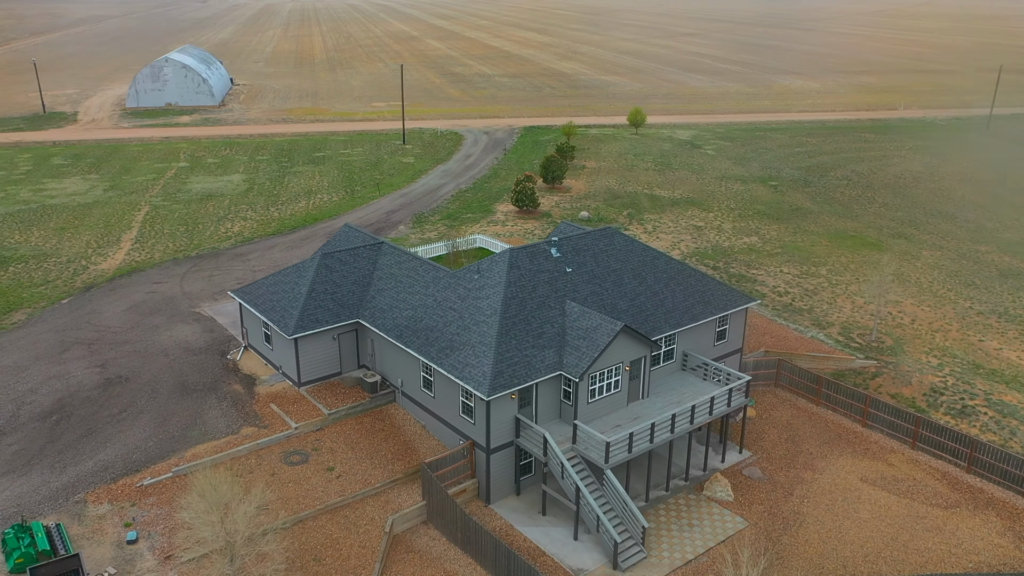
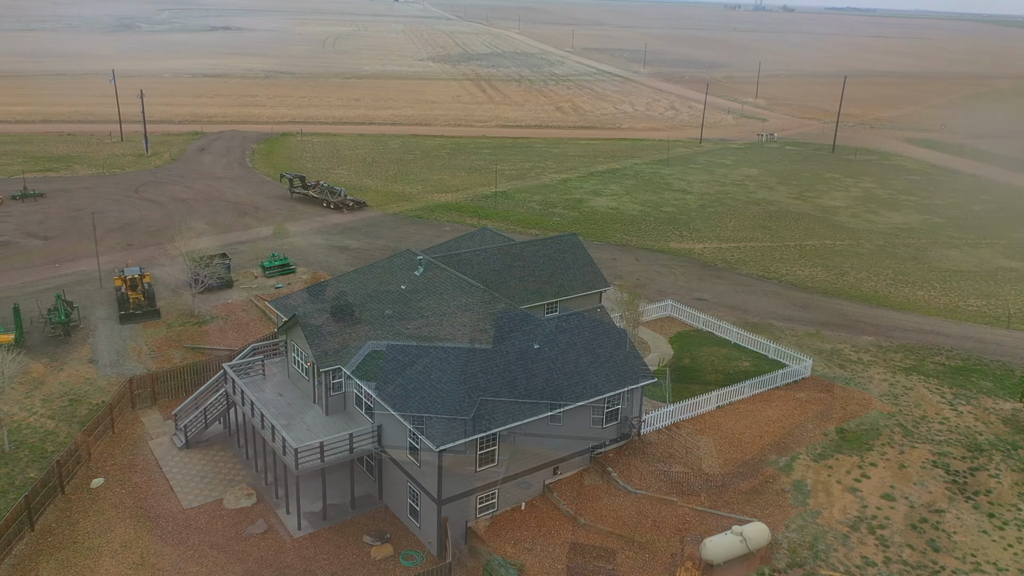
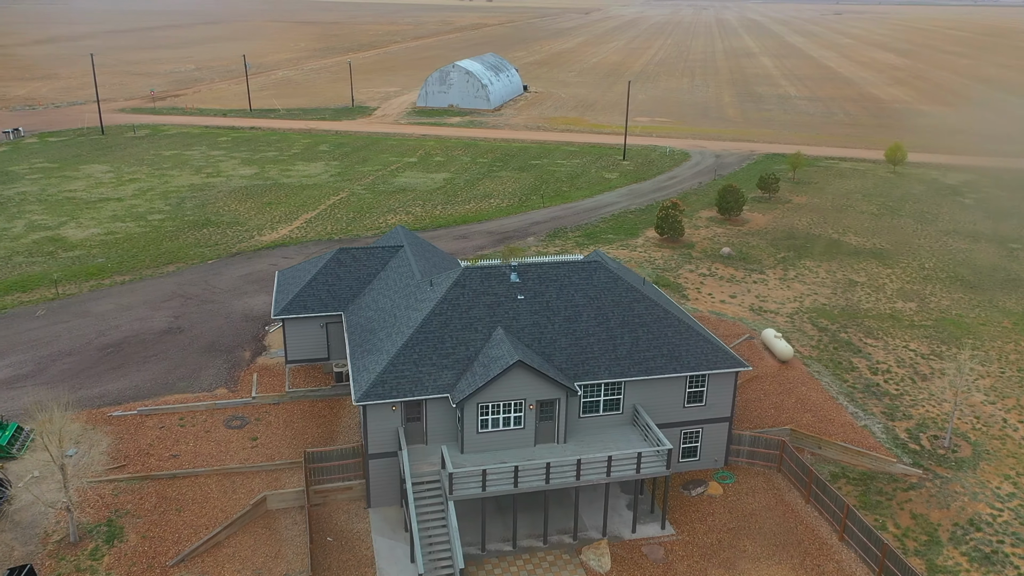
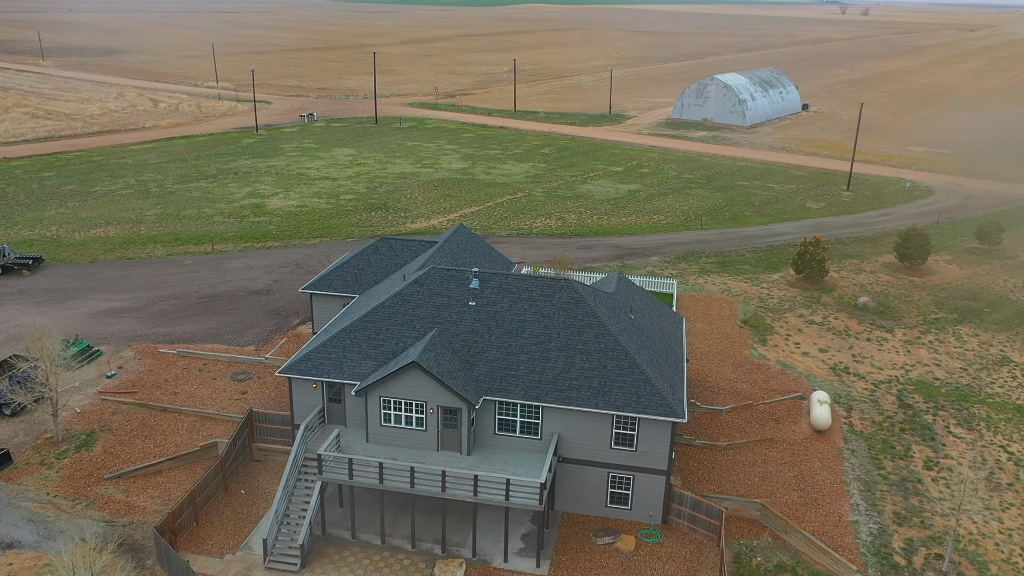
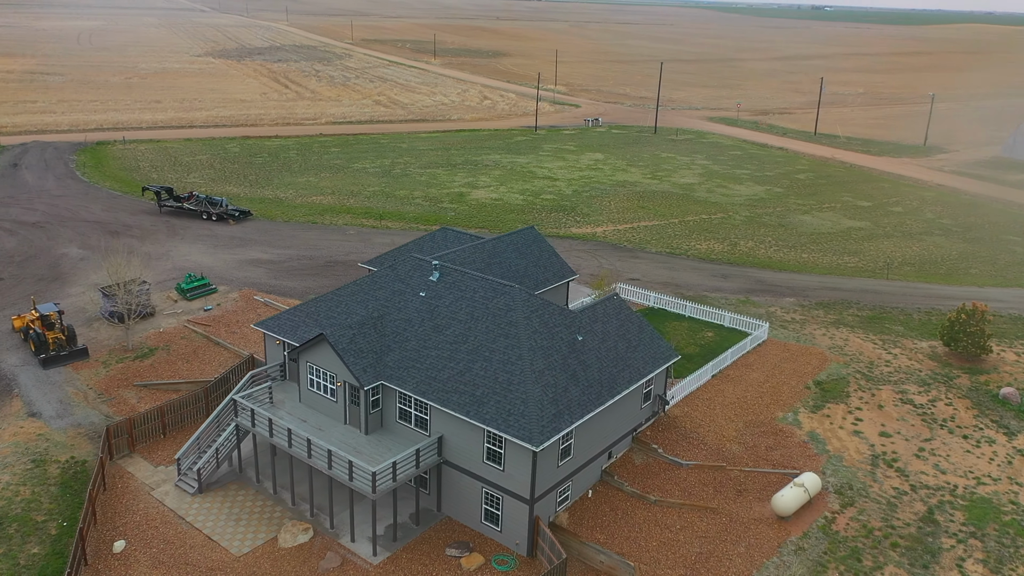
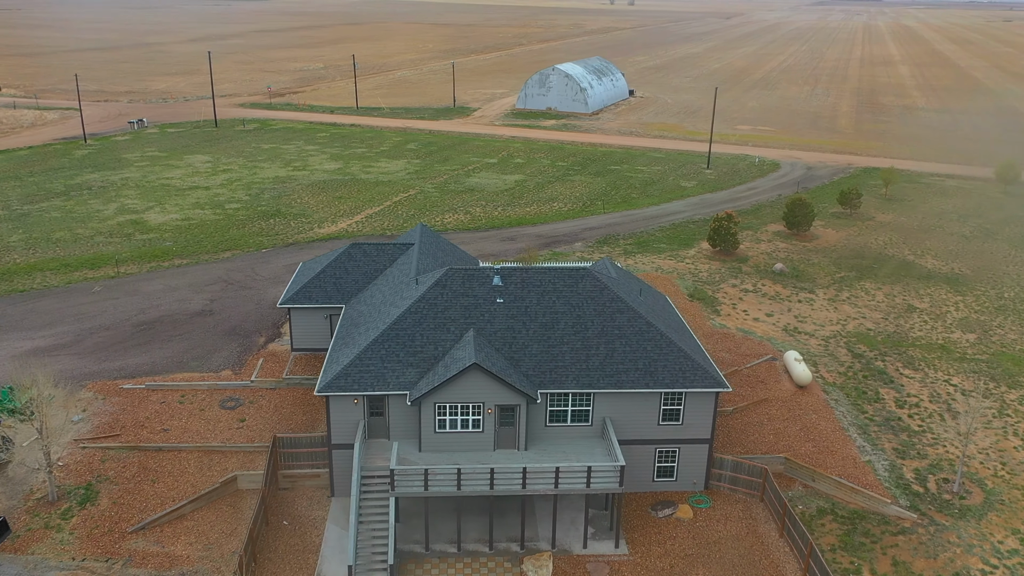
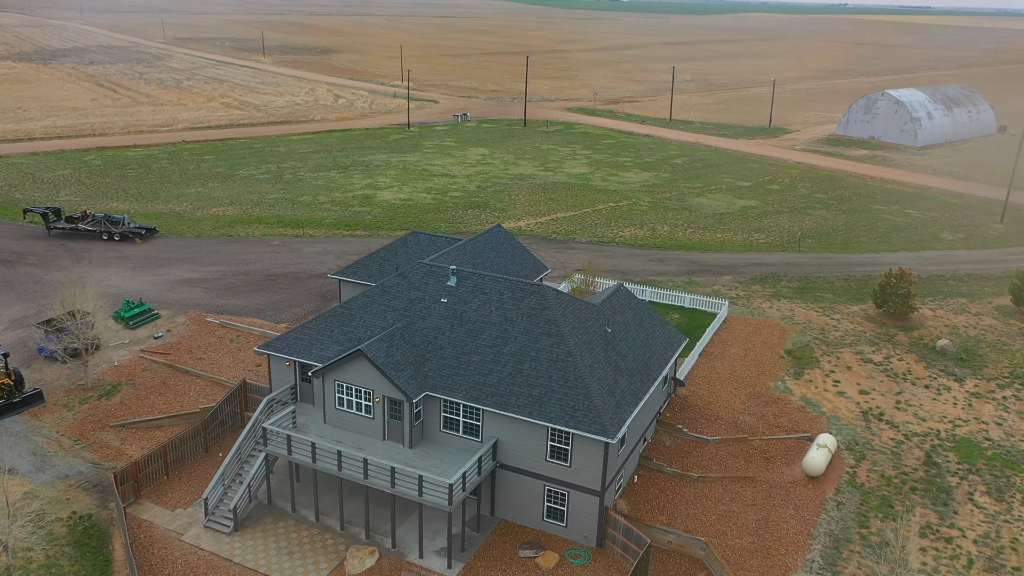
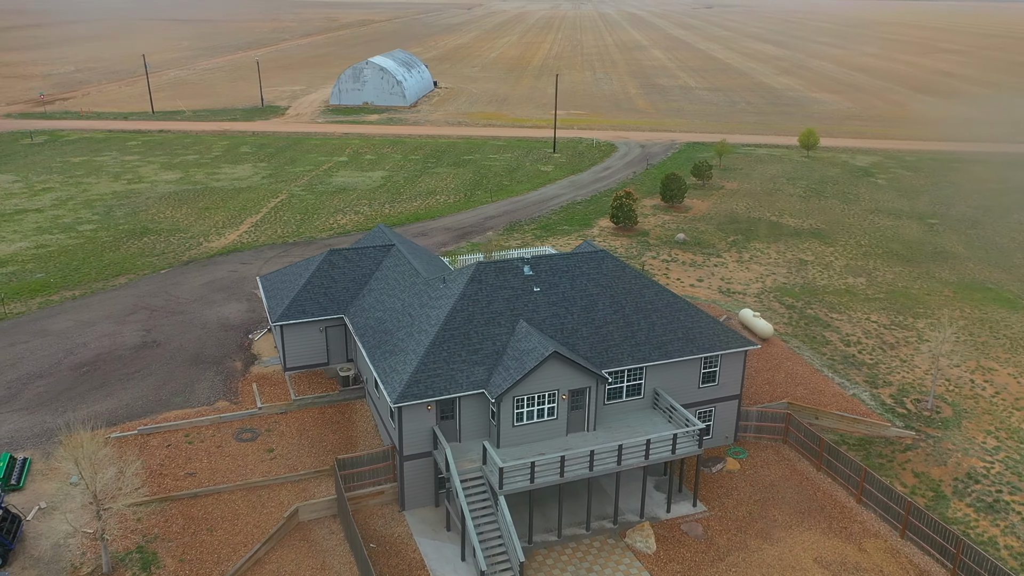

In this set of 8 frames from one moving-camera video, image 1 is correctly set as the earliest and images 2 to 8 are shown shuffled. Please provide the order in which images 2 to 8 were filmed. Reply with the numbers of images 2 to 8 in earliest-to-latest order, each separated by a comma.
8, 3, 6, 4, 7, 5, 2
